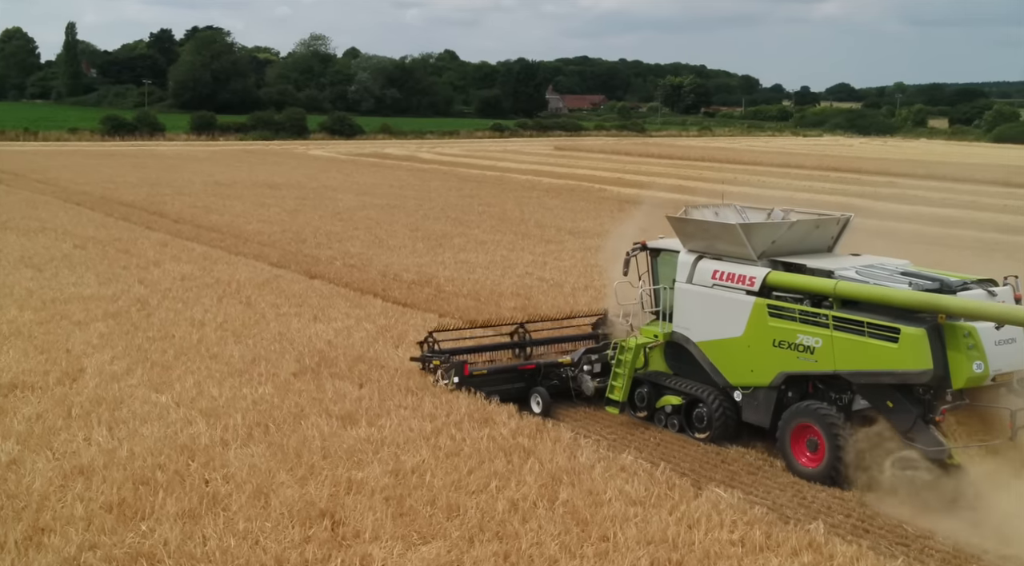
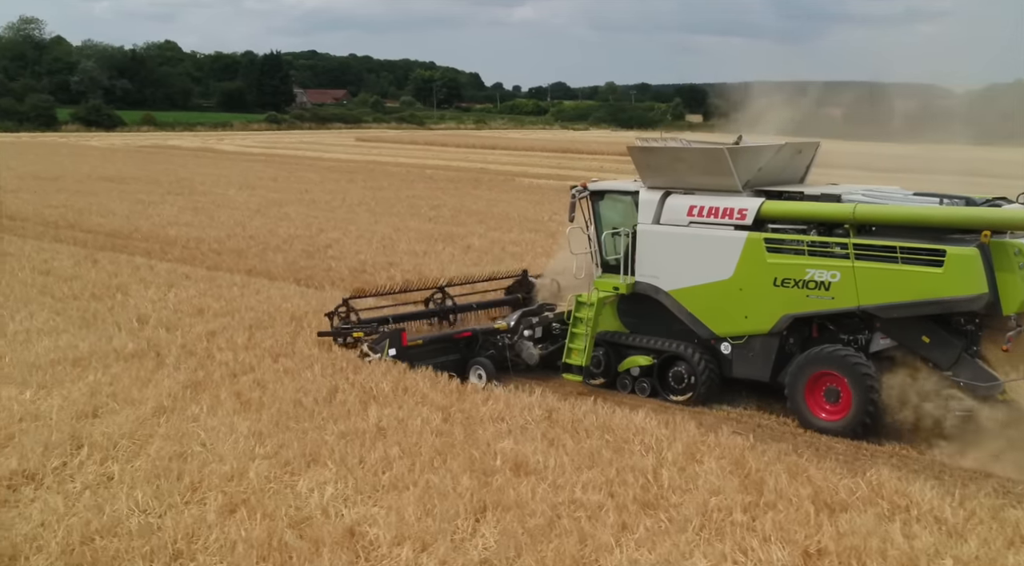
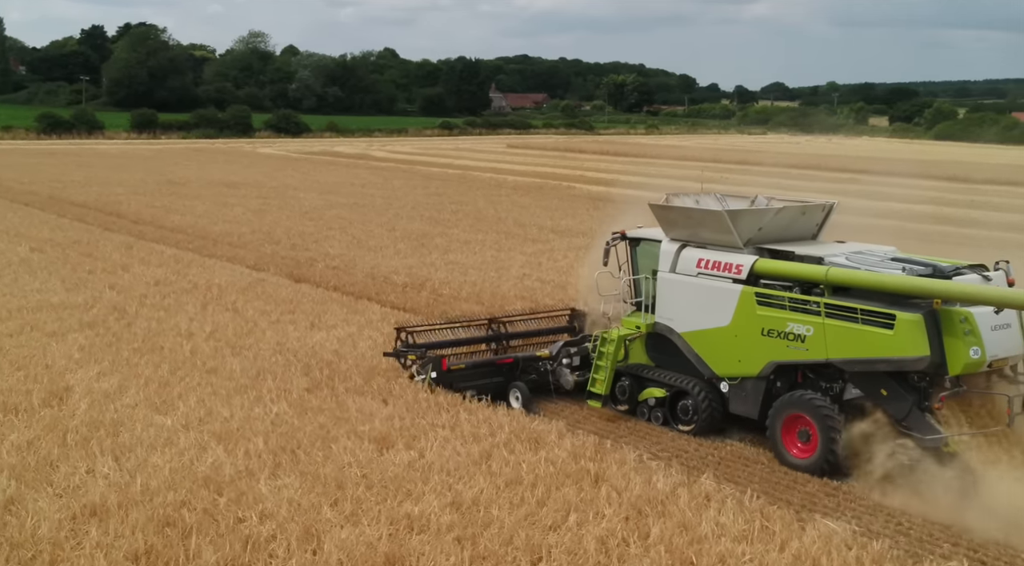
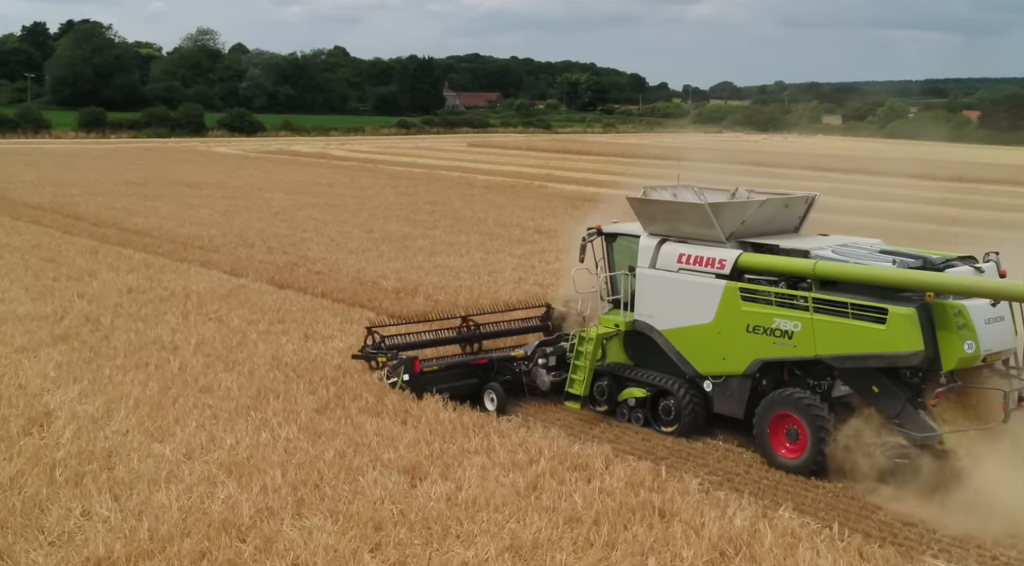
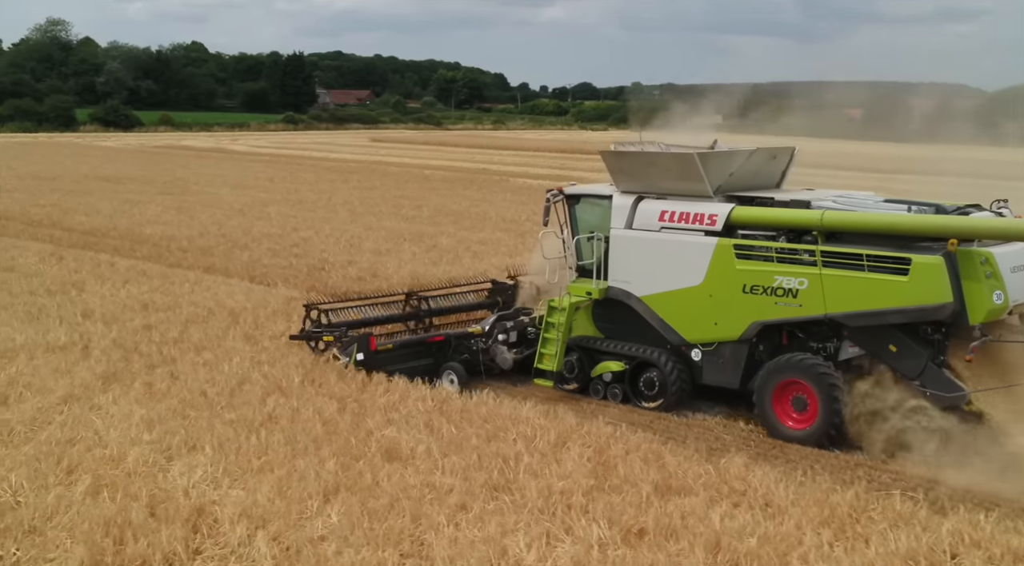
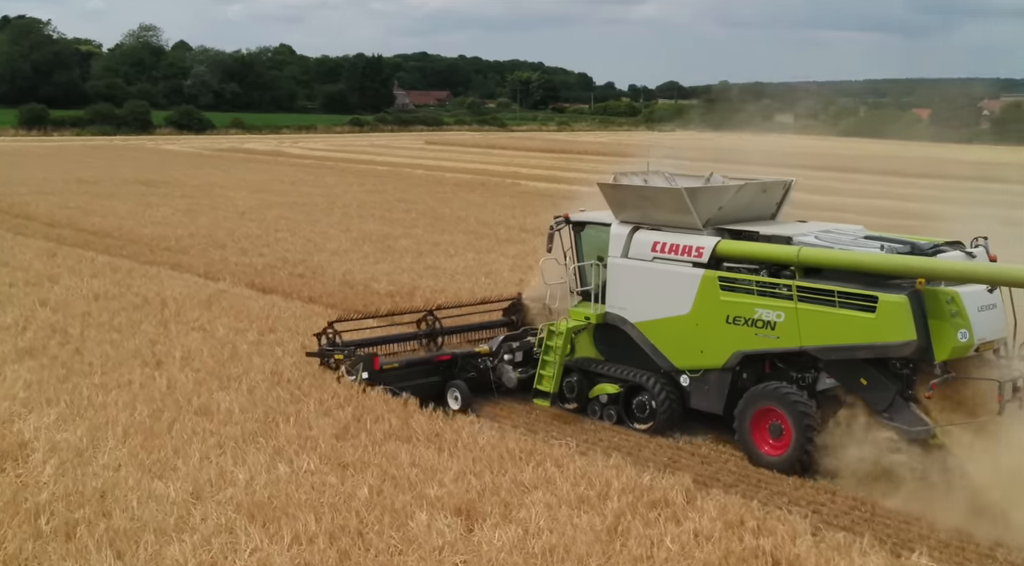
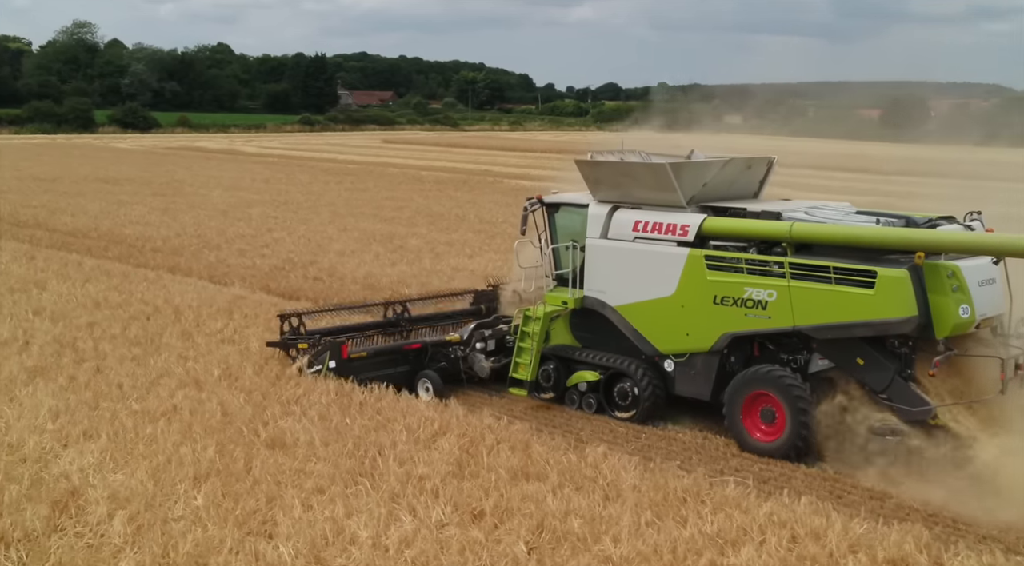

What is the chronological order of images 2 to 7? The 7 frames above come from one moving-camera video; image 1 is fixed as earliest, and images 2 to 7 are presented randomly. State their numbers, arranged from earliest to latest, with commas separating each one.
3, 4, 6, 7, 5, 2
